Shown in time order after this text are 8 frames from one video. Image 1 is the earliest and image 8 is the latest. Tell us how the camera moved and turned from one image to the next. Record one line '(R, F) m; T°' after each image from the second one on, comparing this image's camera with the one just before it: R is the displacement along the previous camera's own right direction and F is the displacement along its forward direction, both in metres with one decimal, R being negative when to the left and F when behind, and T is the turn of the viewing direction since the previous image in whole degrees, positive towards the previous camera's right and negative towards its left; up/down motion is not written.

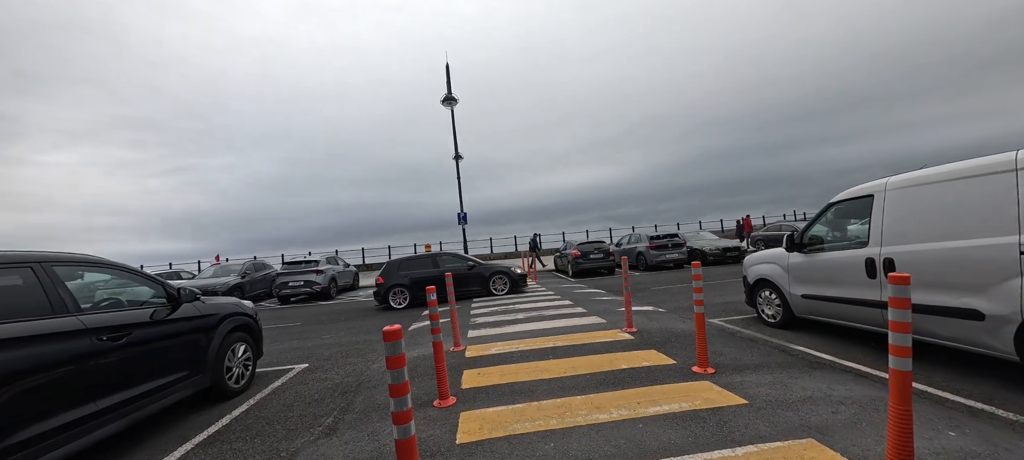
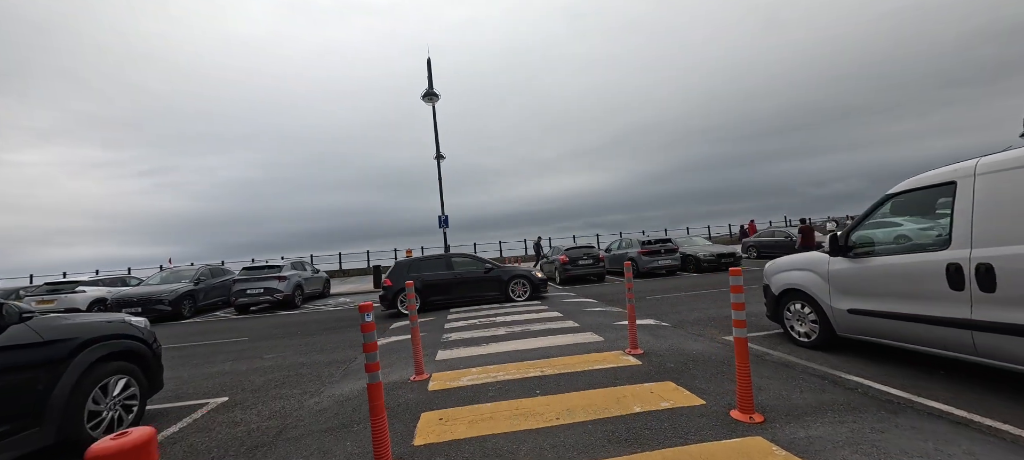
(+0.1, +1.2) m; +2°
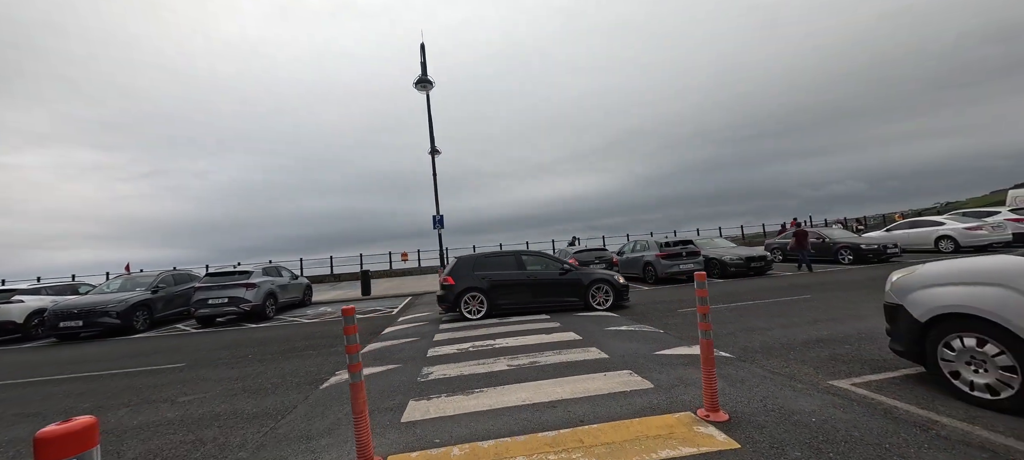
(0.0, +1.8) m; 0°
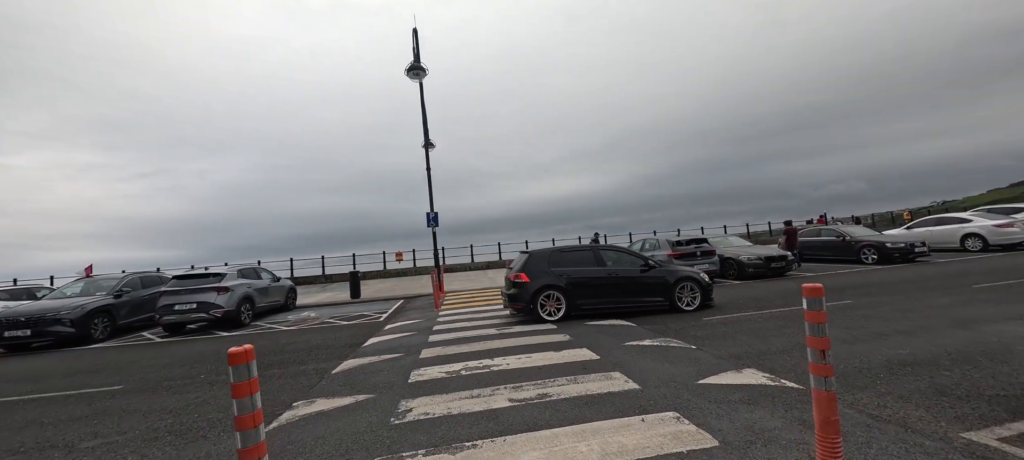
(0.0, +1.2) m; 0°
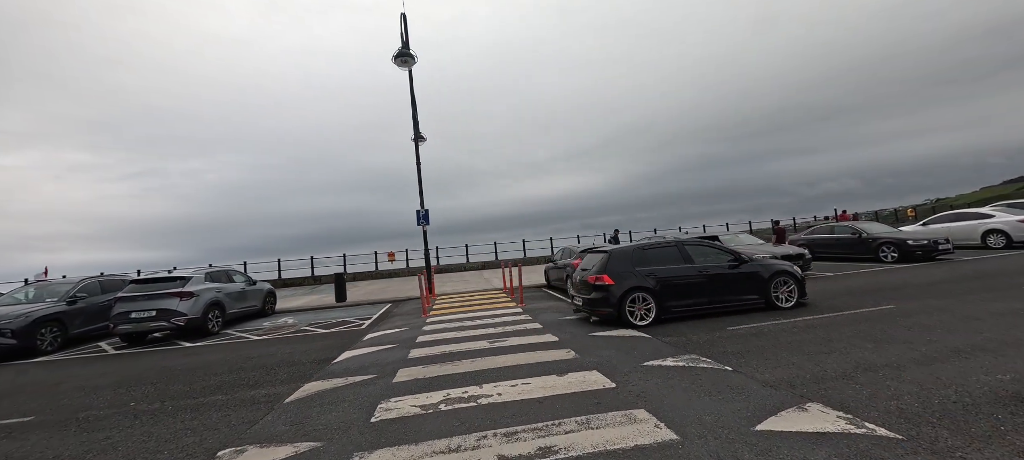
(0.0, +1.1) m; 0°
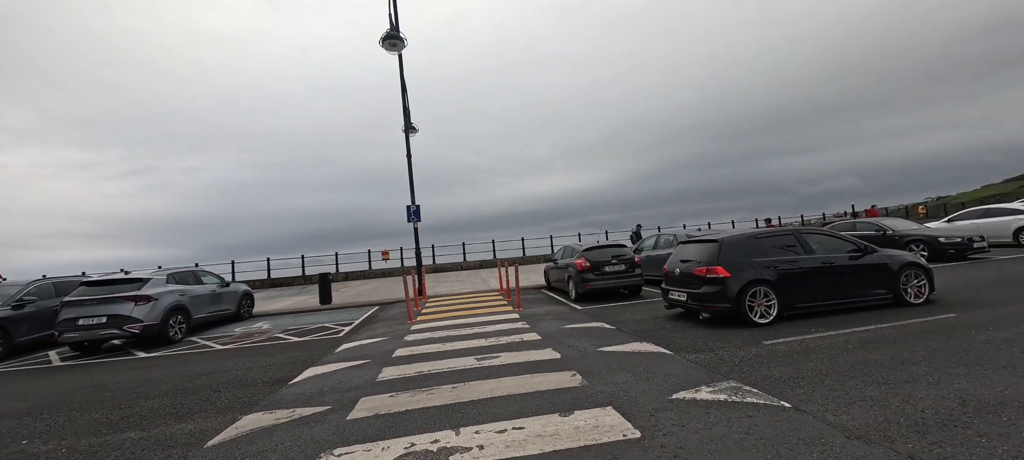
(+0.1, +1.1) m; 0°
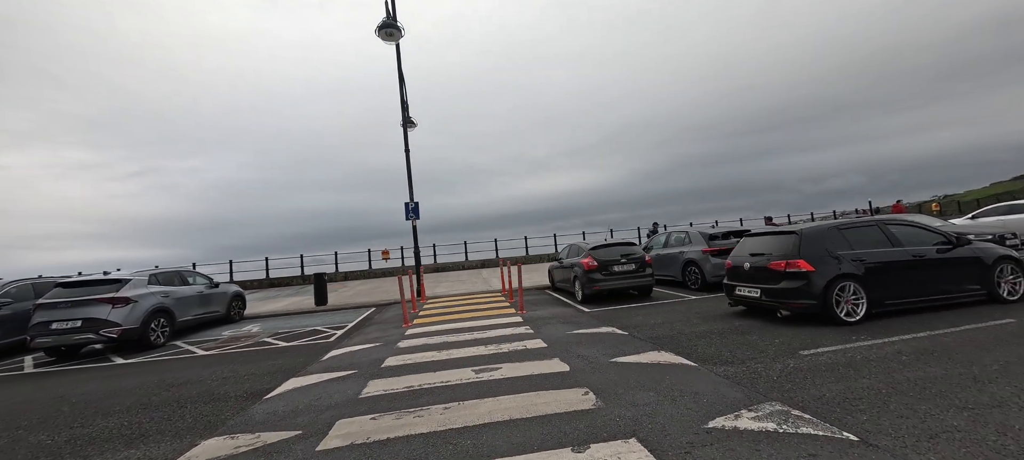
(0.0, +0.6) m; 0°
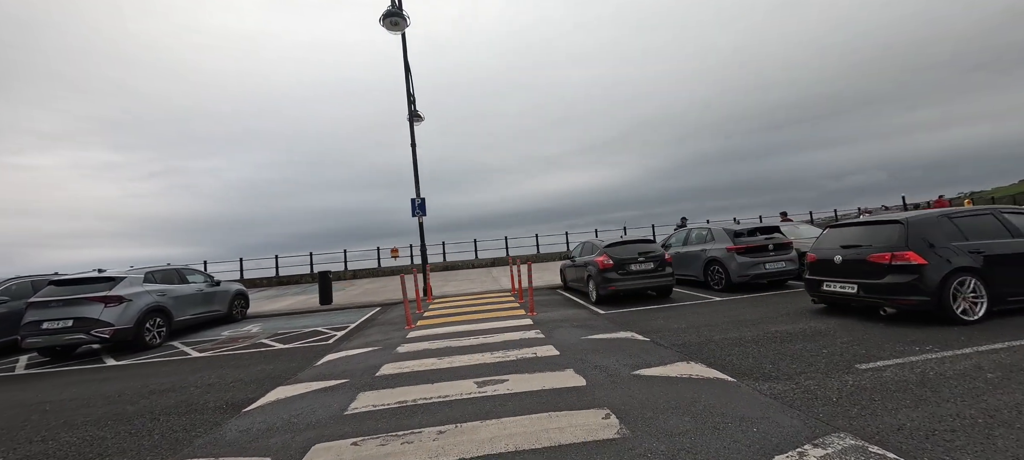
(0.0, +0.6) m; -2°
